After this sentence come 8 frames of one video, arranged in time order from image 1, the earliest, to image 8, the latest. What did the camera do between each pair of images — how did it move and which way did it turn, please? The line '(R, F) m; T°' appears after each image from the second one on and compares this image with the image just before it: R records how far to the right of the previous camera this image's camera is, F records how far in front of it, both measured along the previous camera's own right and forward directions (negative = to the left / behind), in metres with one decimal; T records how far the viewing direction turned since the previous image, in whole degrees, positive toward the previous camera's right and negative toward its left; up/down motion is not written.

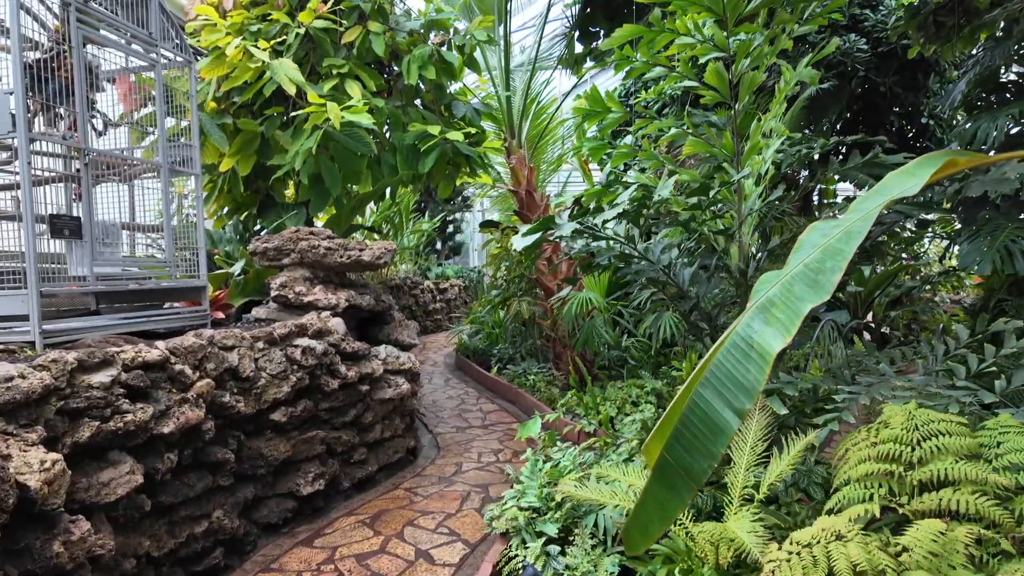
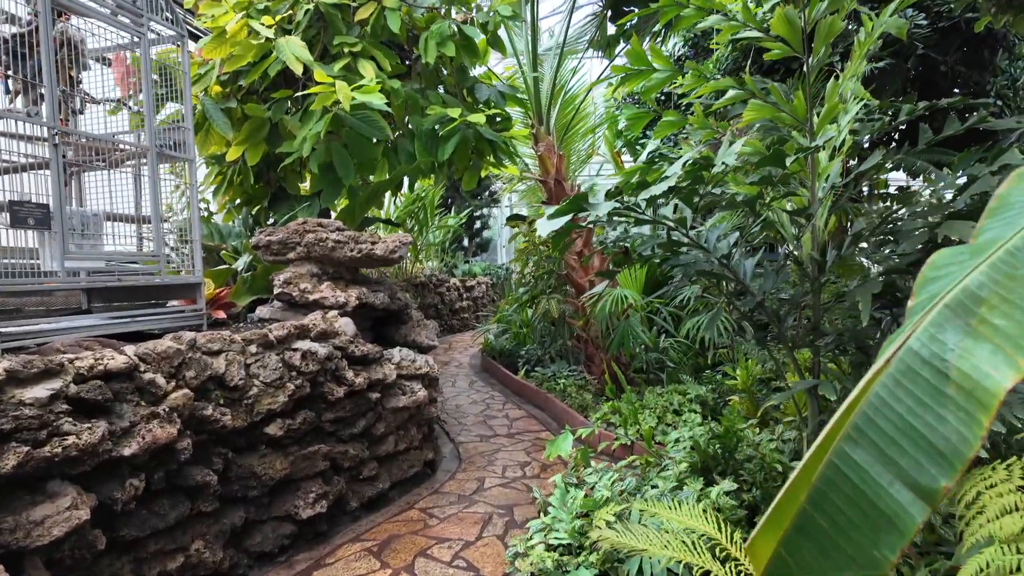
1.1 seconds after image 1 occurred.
(0.0, +0.4) m; -3°
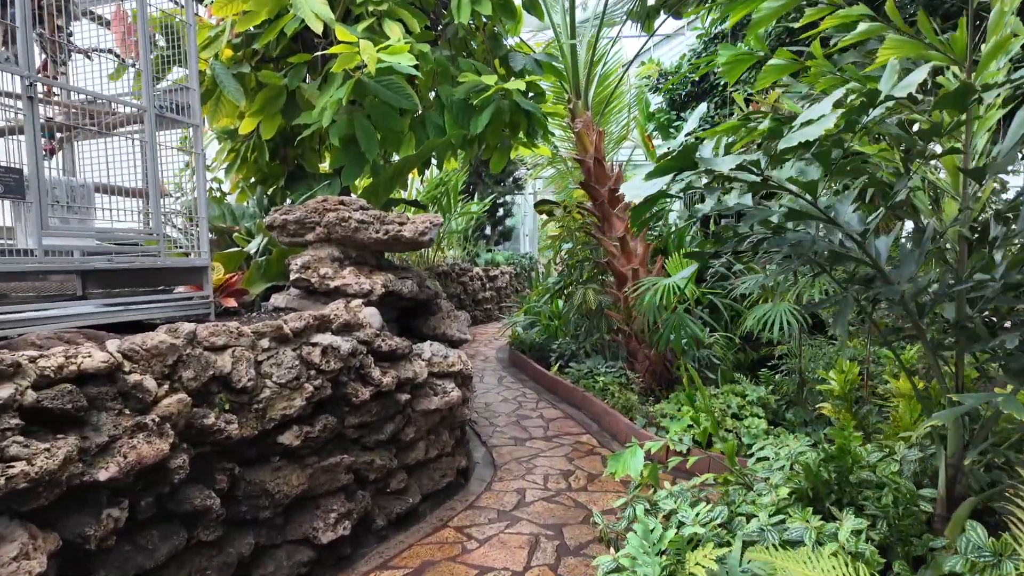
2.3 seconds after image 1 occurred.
(-0.1, +0.4) m; -1°
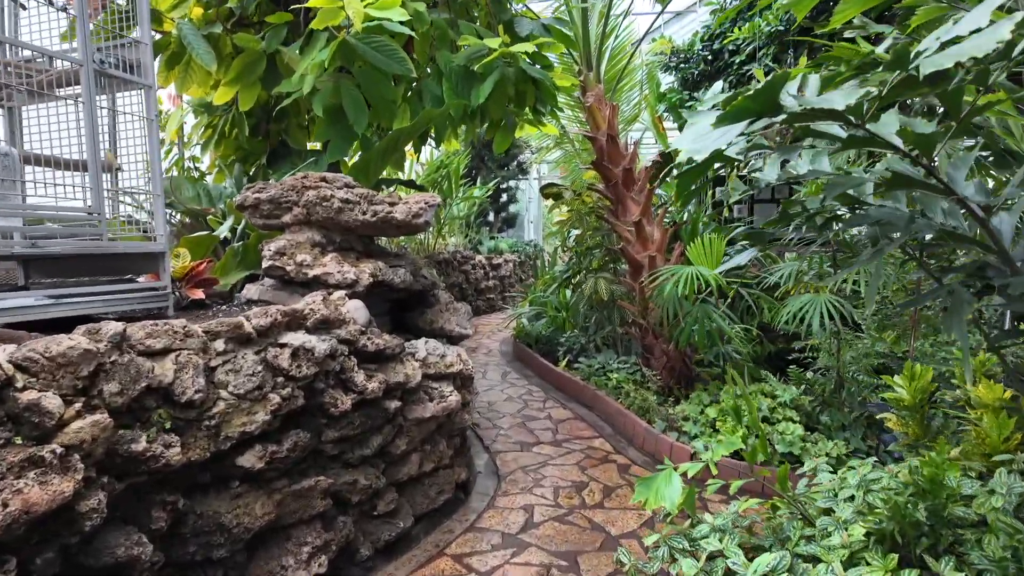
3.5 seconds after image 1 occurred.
(0.0, +0.3) m; 0°
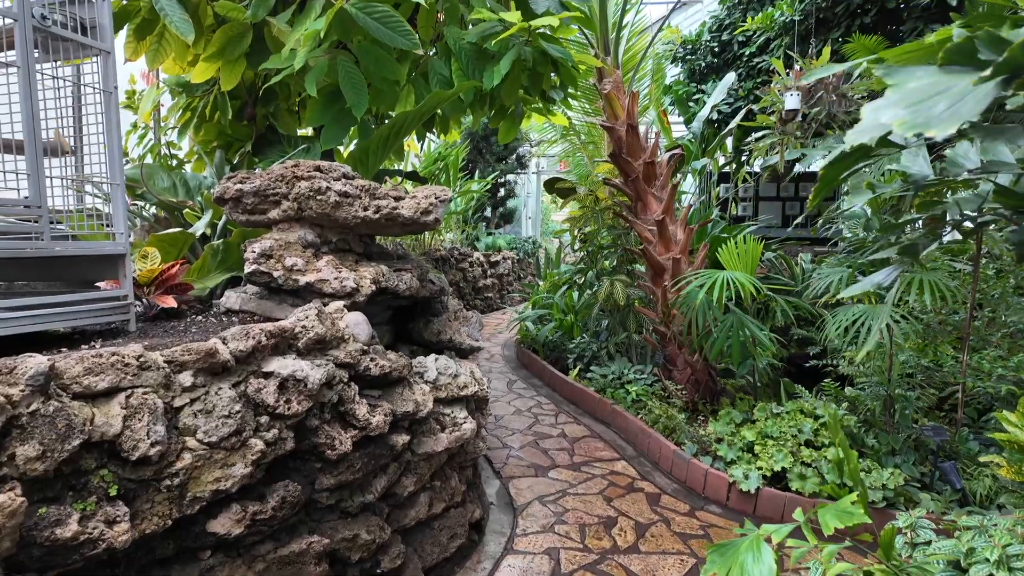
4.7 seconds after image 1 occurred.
(-0.1, +0.3) m; +1°
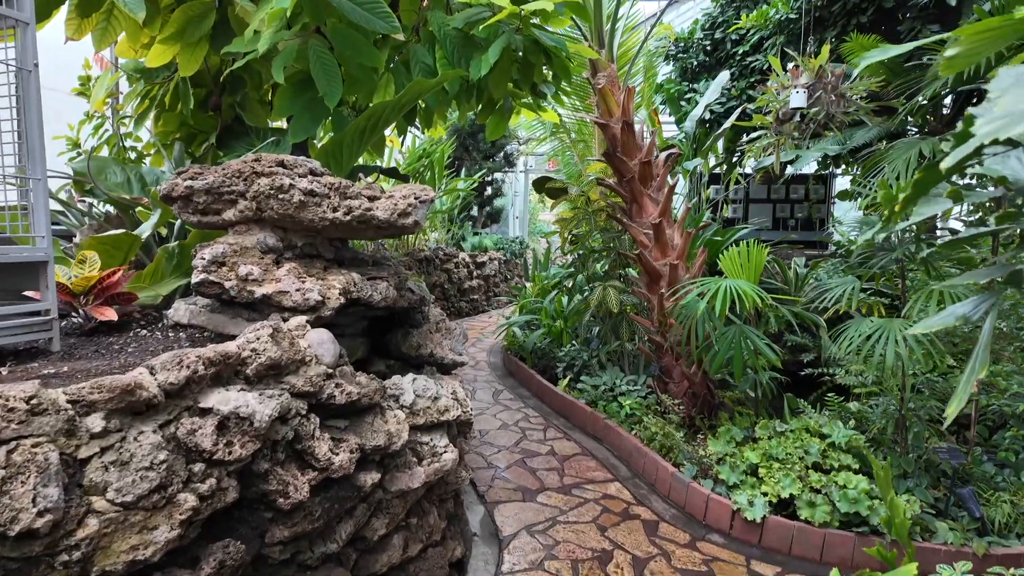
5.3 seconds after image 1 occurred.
(0.0, +0.2) m; +1°
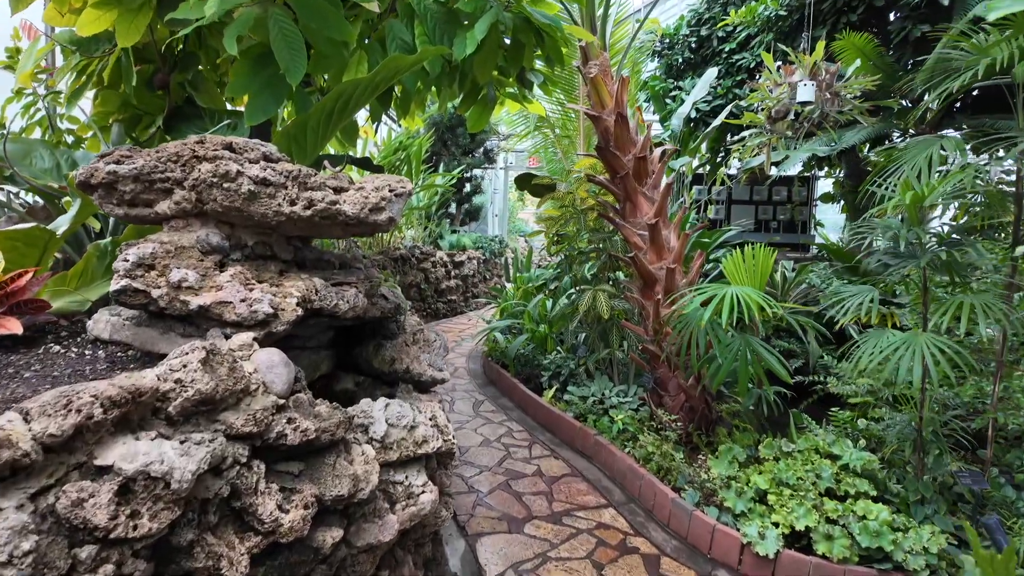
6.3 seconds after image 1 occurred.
(0.0, +0.3) m; +2°
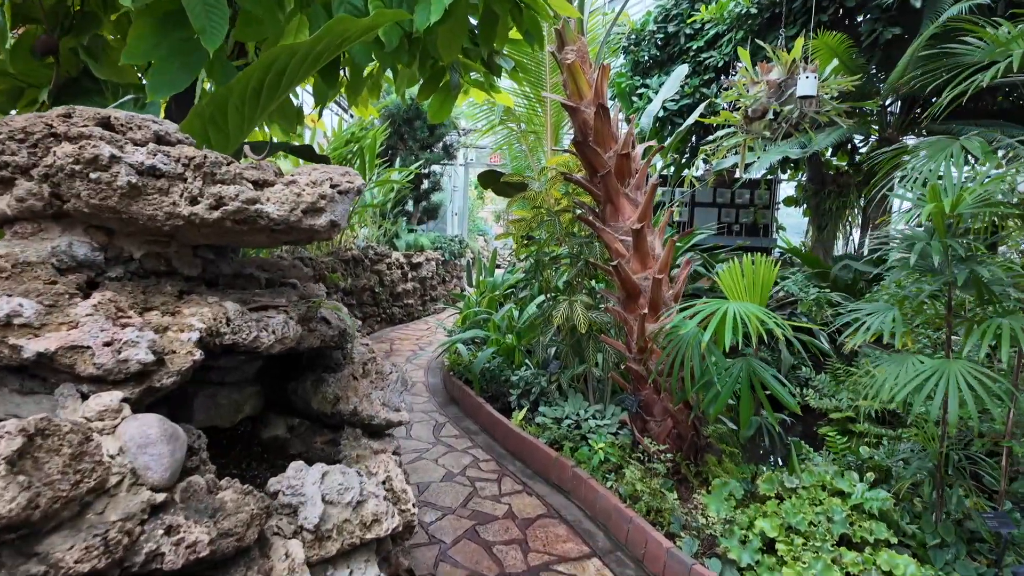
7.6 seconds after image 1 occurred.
(-0.1, +0.4) m; +4°
